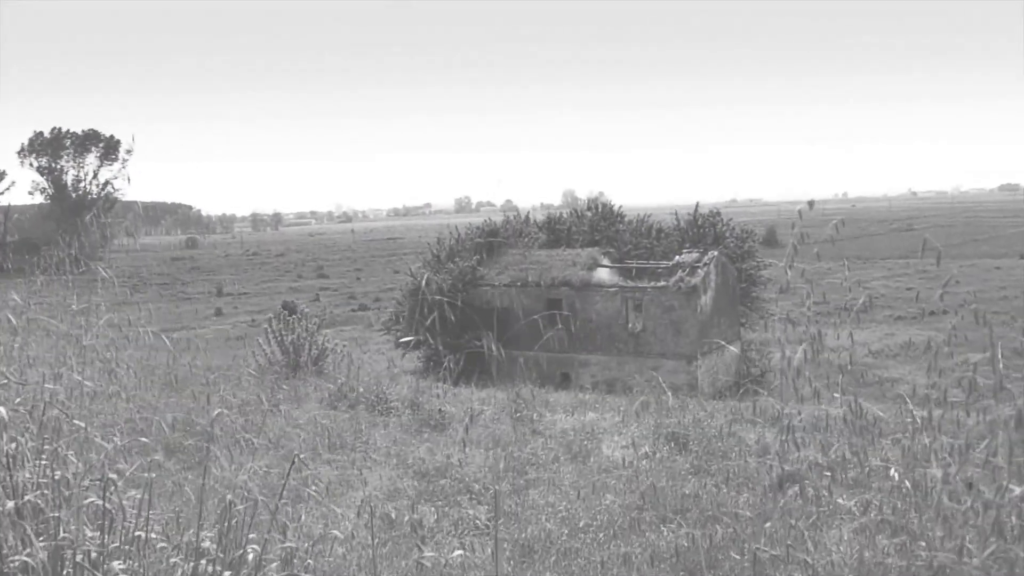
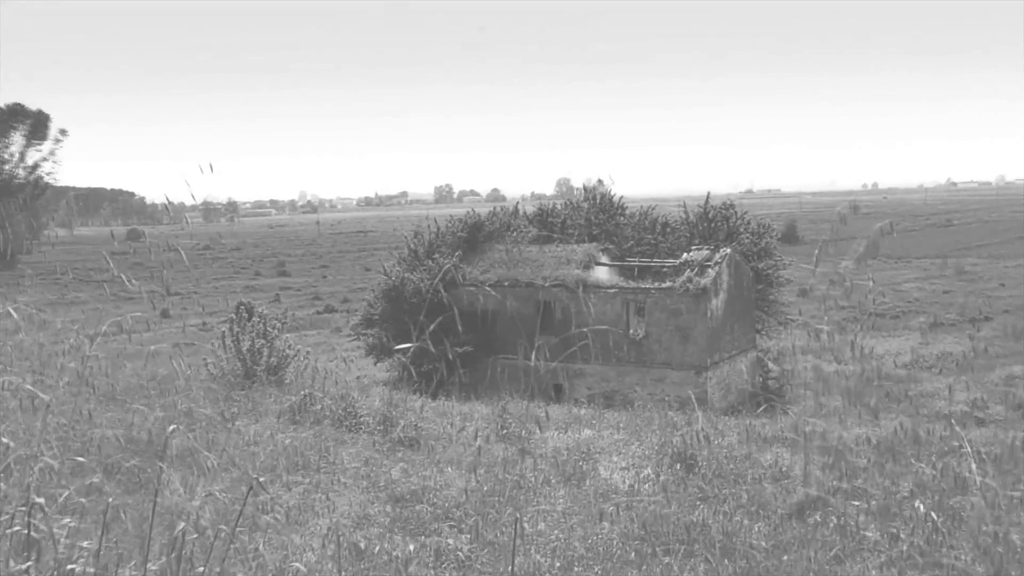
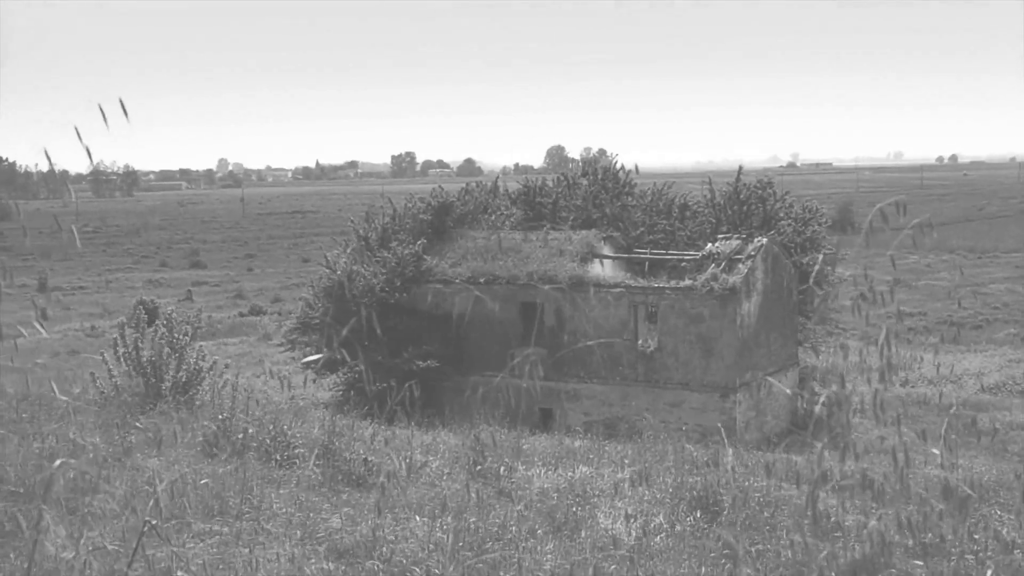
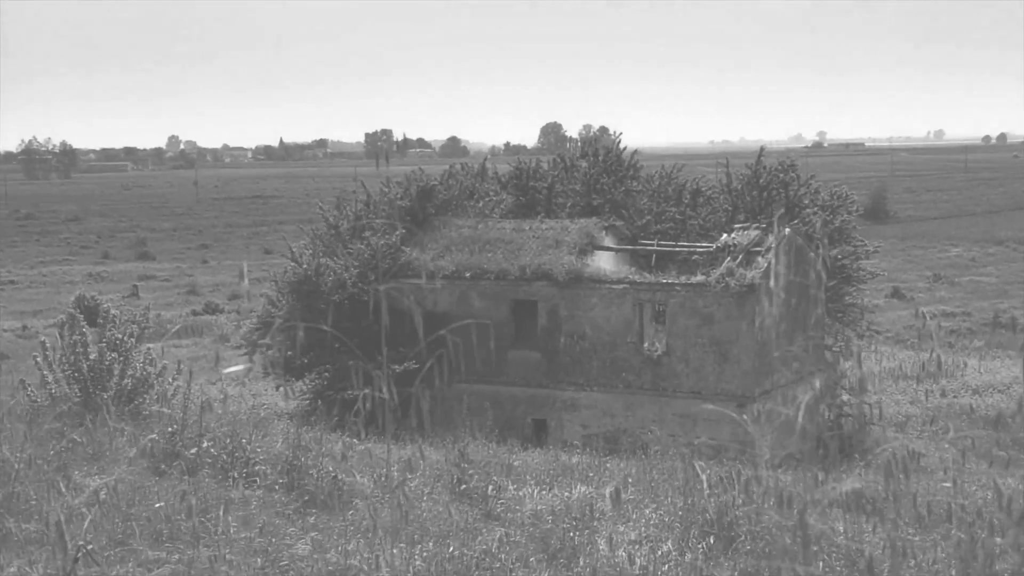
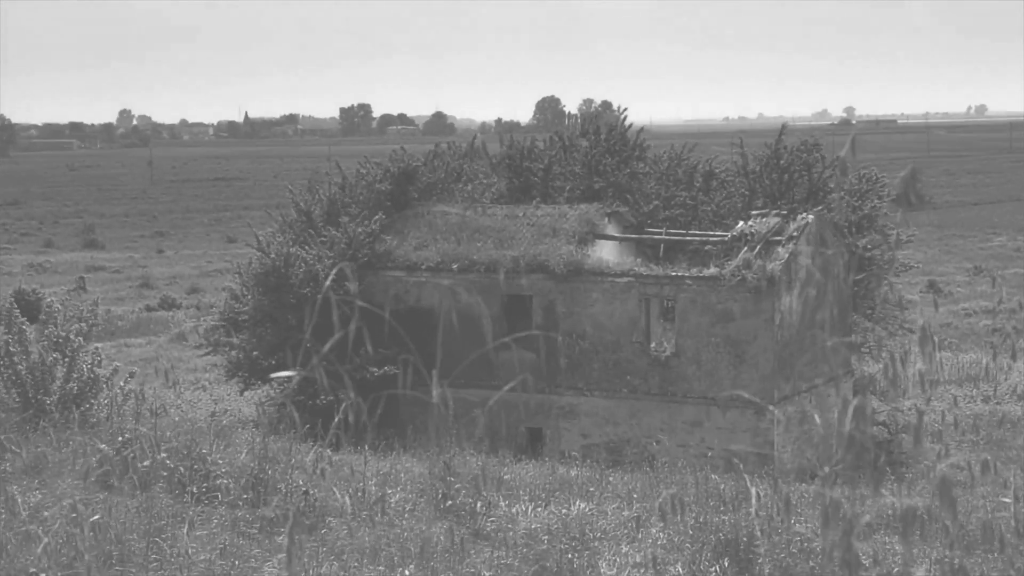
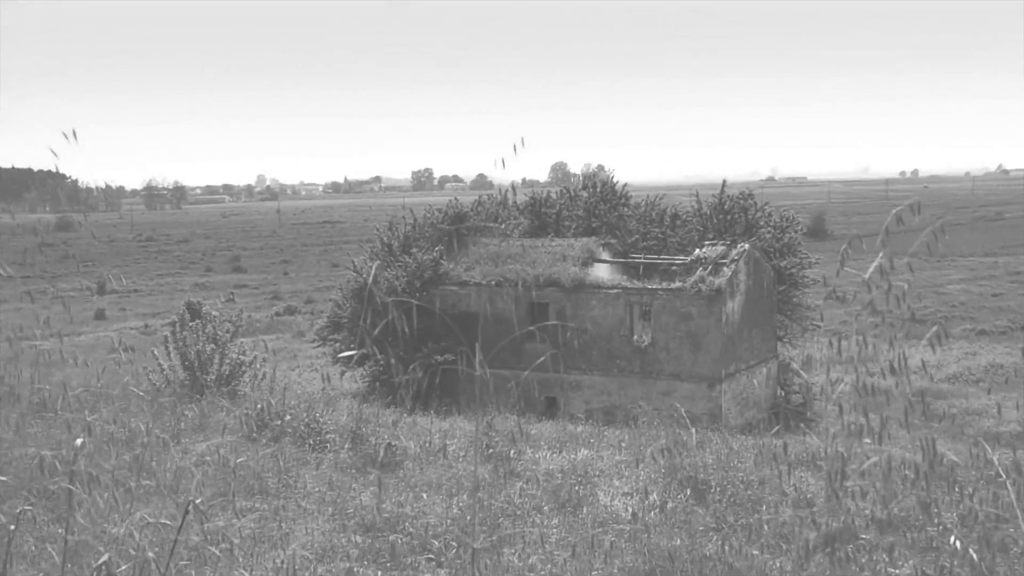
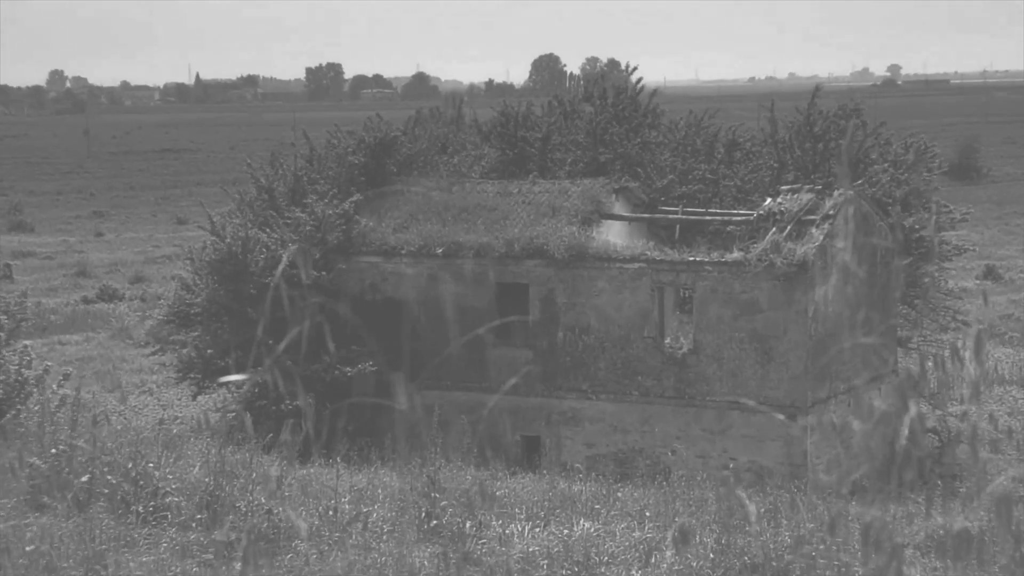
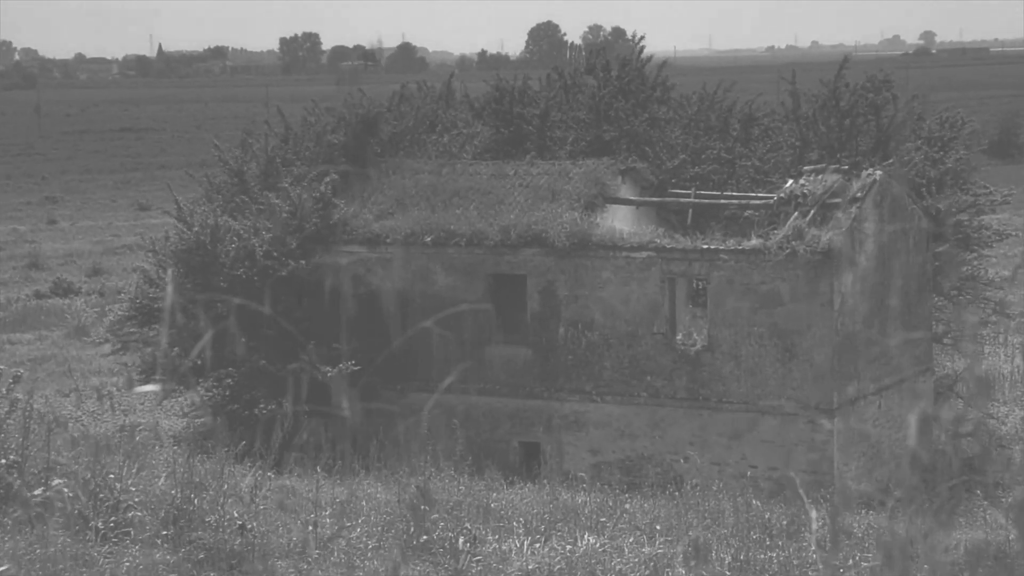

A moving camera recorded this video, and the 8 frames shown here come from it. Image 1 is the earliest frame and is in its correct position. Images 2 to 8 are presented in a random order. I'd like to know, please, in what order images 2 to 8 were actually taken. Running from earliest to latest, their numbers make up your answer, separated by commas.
2, 6, 3, 4, 5, 7, 8
